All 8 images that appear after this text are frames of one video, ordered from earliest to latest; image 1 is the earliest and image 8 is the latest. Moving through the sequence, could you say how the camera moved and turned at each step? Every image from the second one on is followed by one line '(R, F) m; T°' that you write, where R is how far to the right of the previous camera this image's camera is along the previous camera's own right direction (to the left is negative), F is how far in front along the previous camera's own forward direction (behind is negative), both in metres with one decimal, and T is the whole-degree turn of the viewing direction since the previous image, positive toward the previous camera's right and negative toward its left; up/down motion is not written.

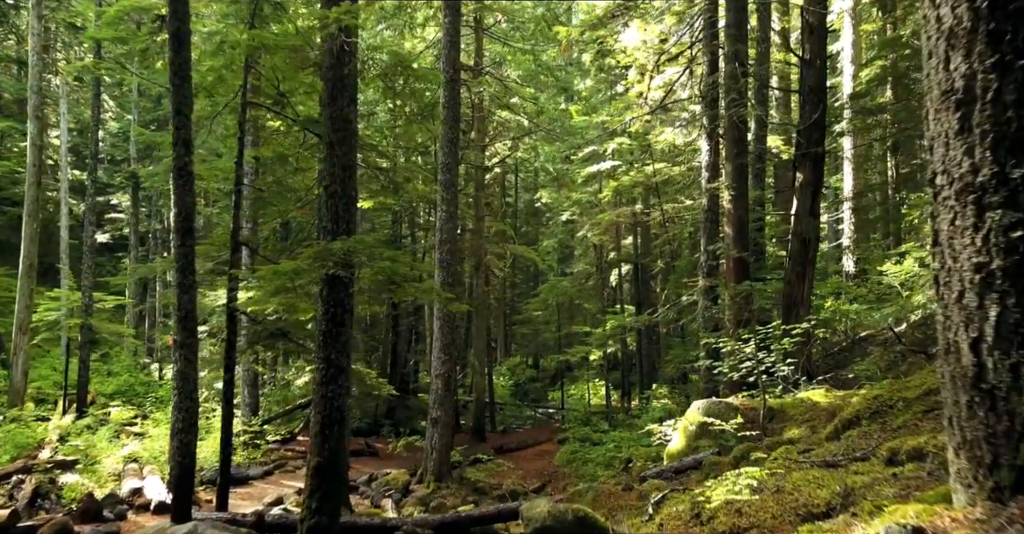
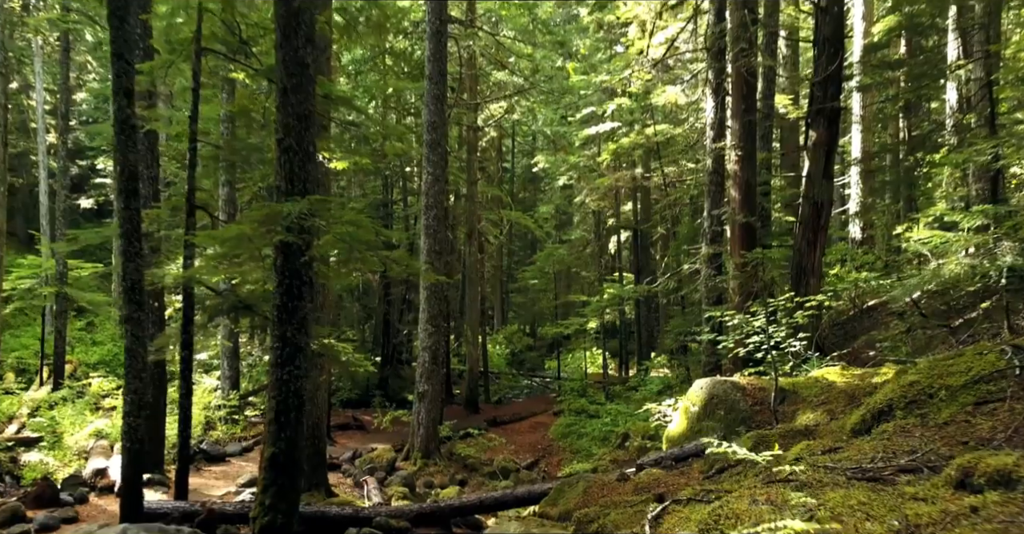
(+0.2, +1.0) m; 0°
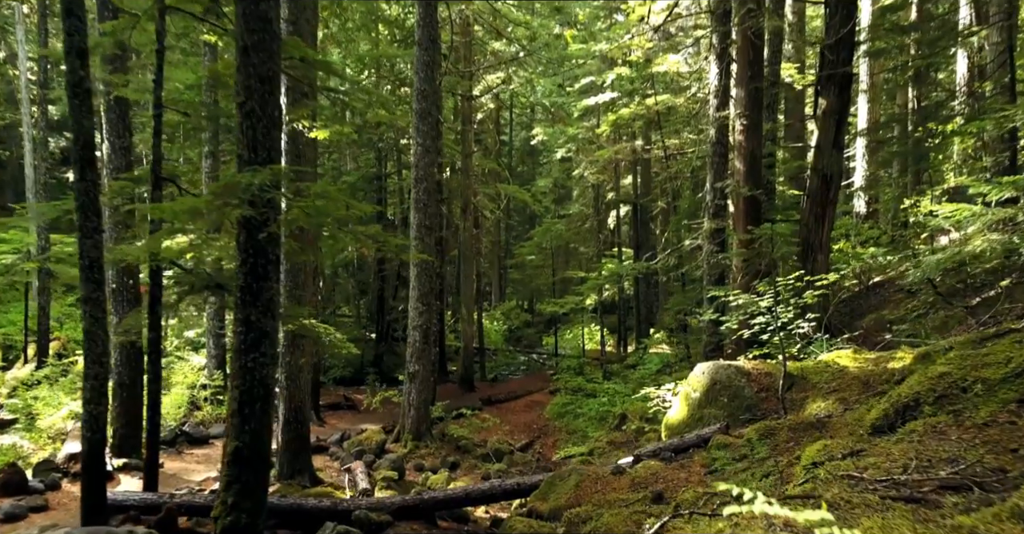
(+0.1, +0.7) m; 0°
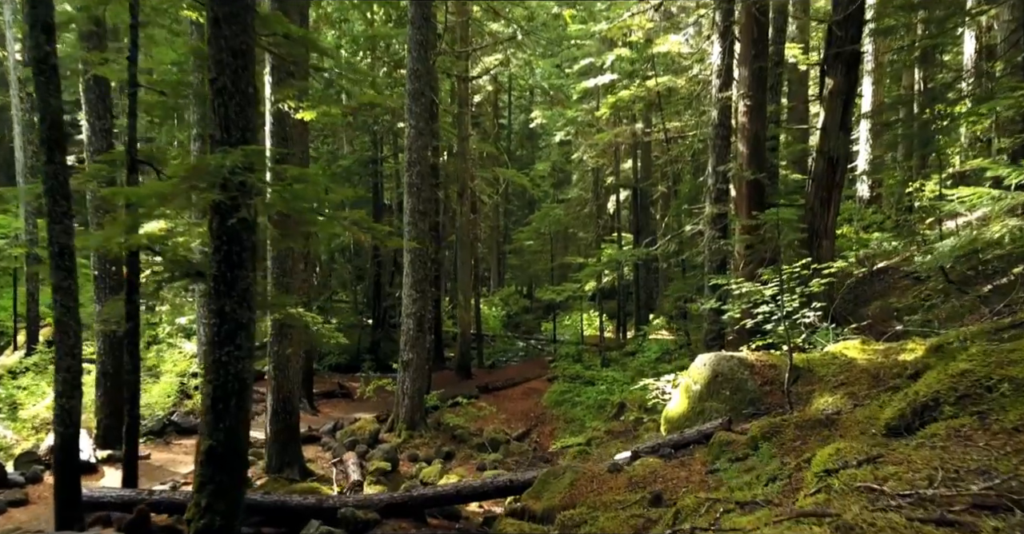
(+0.1, +0.4) m; 0°
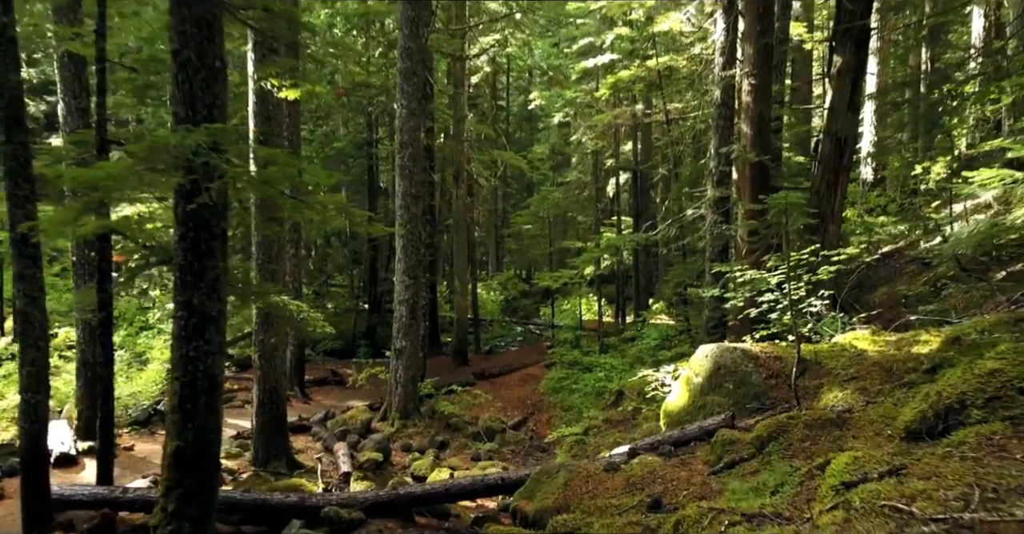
(+0.1, +0.4) m; 0°
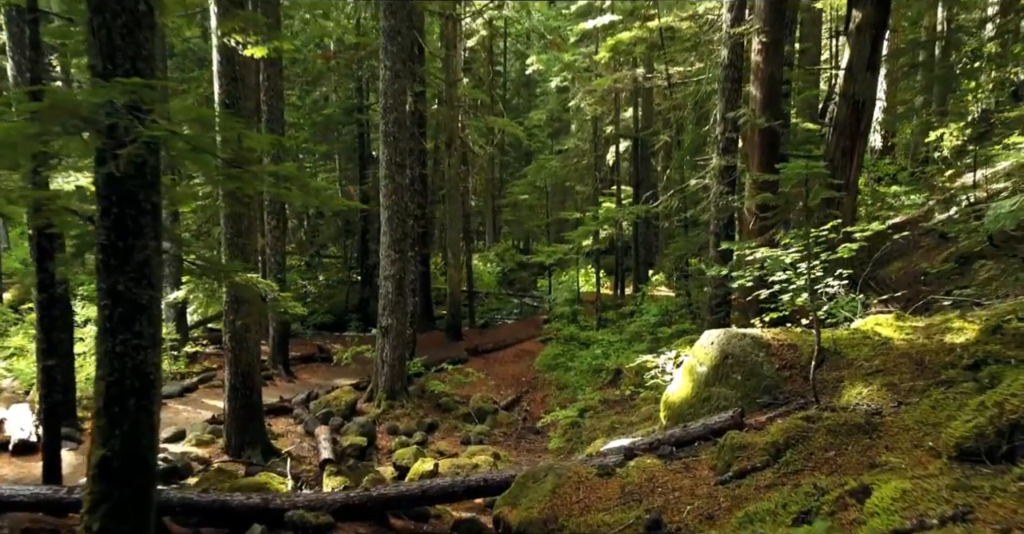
(+0.1, +0.8) m; 0°
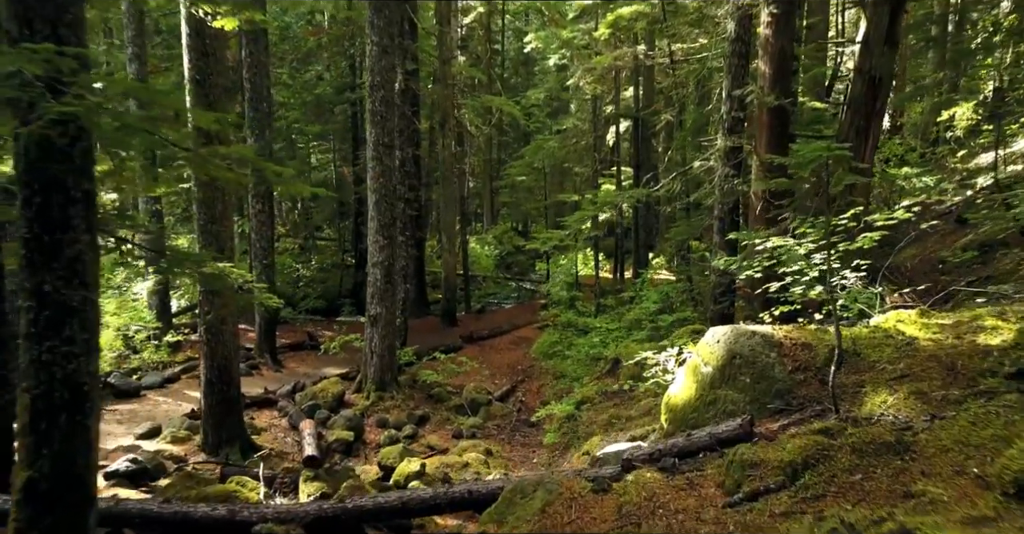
(+0.1, +0.6) m; 0°
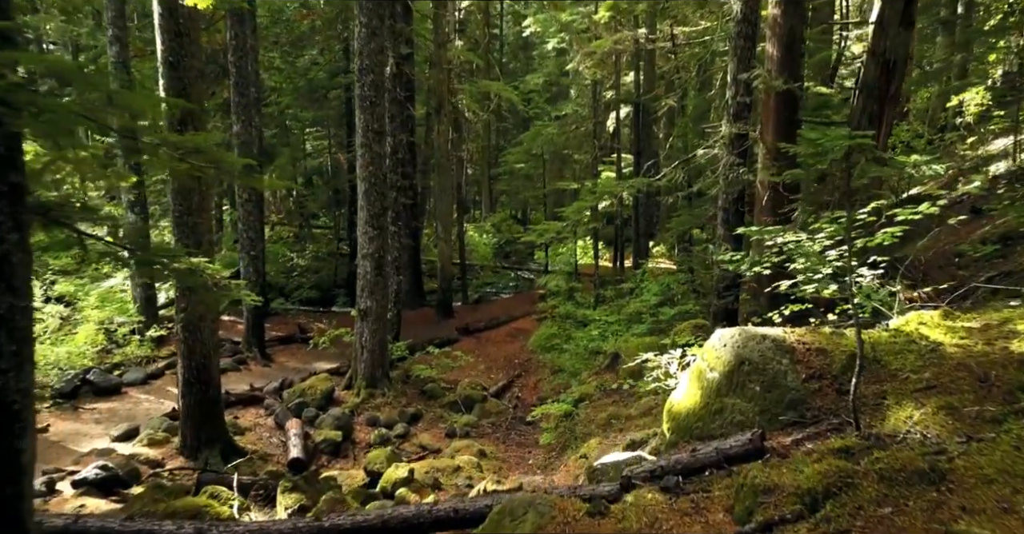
(+0.1, +0.5) m; 0°
